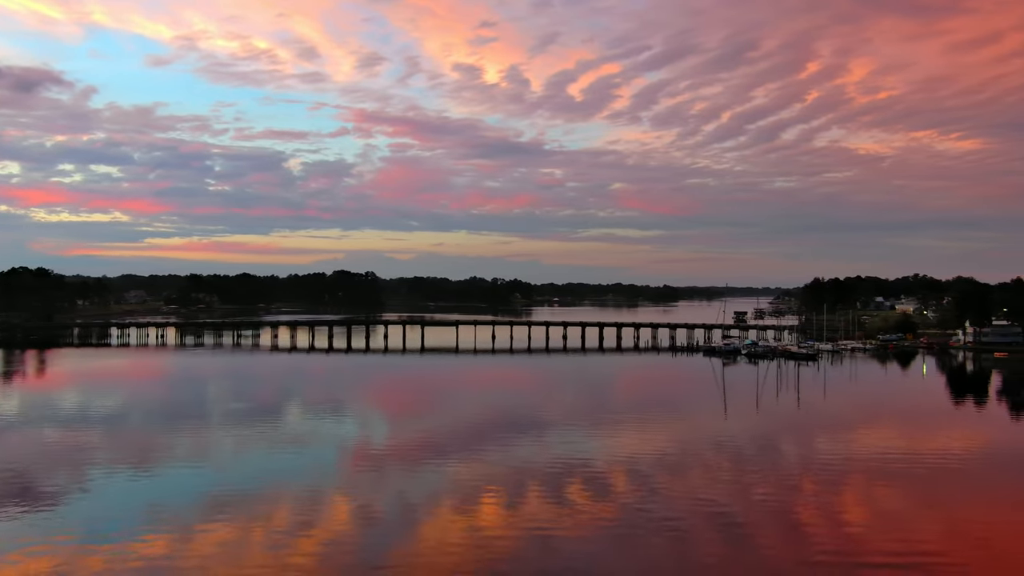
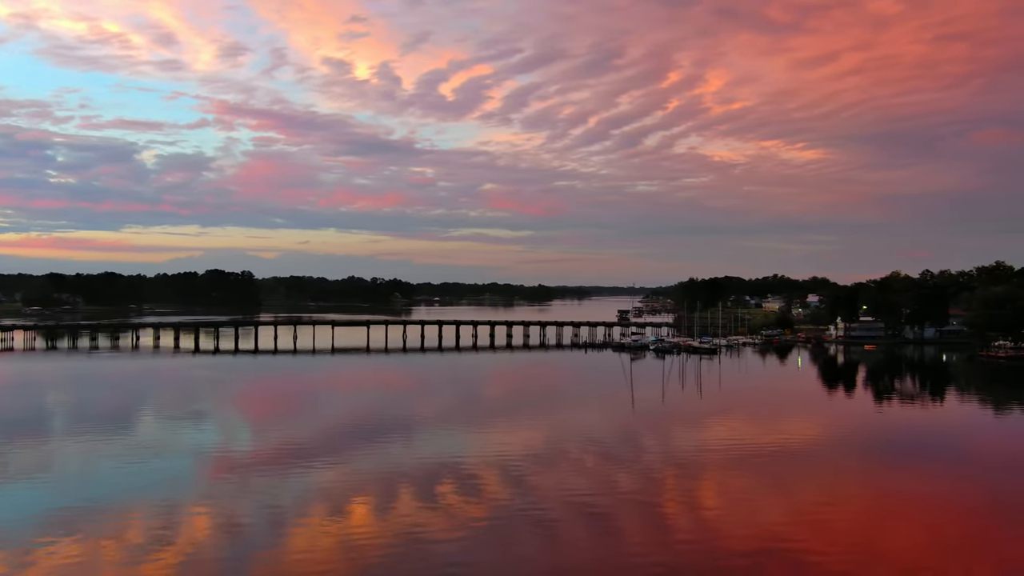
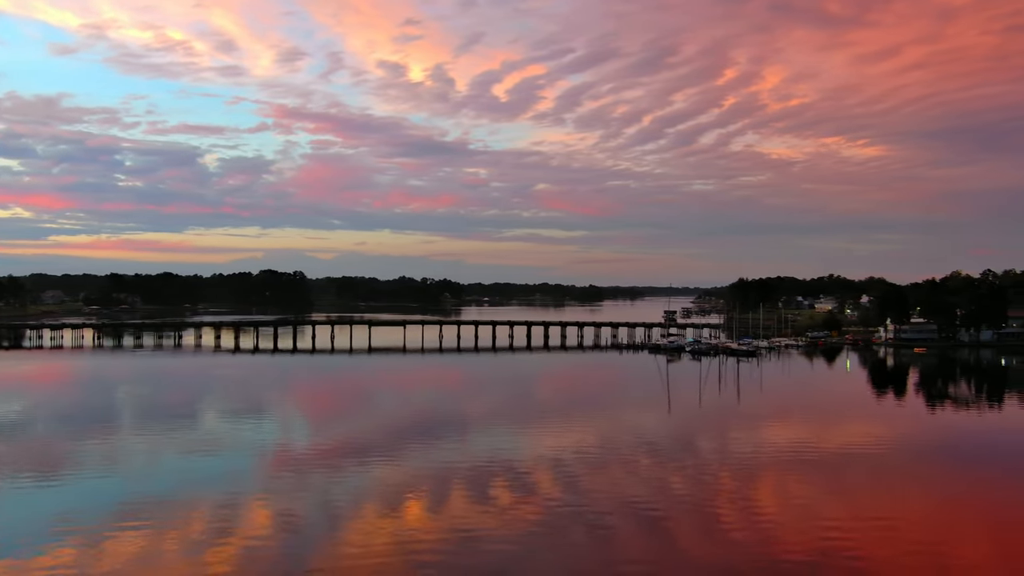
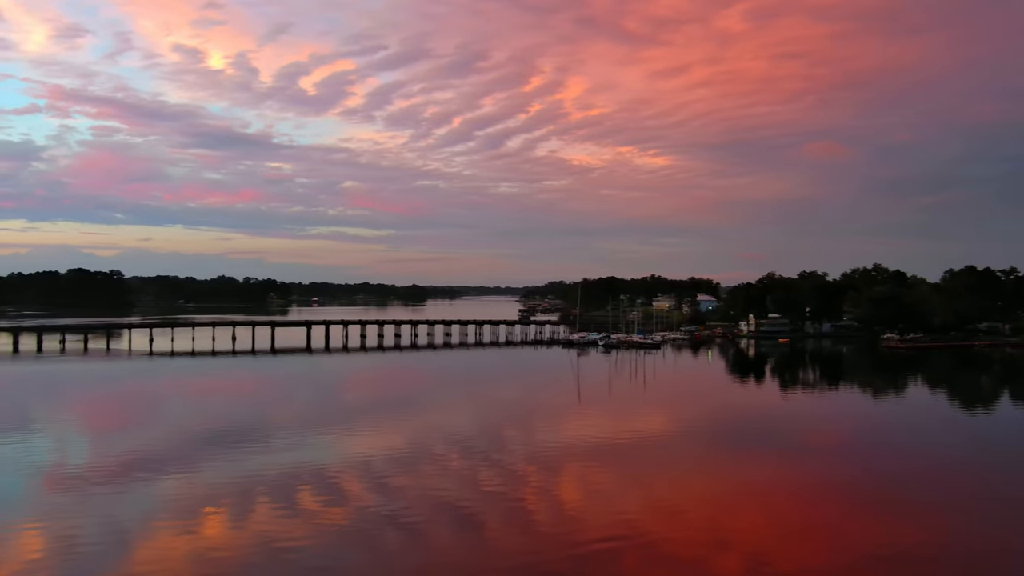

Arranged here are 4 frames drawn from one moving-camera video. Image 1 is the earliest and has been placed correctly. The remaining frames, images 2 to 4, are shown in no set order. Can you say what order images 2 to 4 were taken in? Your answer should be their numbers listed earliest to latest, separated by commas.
3, 2, 4
